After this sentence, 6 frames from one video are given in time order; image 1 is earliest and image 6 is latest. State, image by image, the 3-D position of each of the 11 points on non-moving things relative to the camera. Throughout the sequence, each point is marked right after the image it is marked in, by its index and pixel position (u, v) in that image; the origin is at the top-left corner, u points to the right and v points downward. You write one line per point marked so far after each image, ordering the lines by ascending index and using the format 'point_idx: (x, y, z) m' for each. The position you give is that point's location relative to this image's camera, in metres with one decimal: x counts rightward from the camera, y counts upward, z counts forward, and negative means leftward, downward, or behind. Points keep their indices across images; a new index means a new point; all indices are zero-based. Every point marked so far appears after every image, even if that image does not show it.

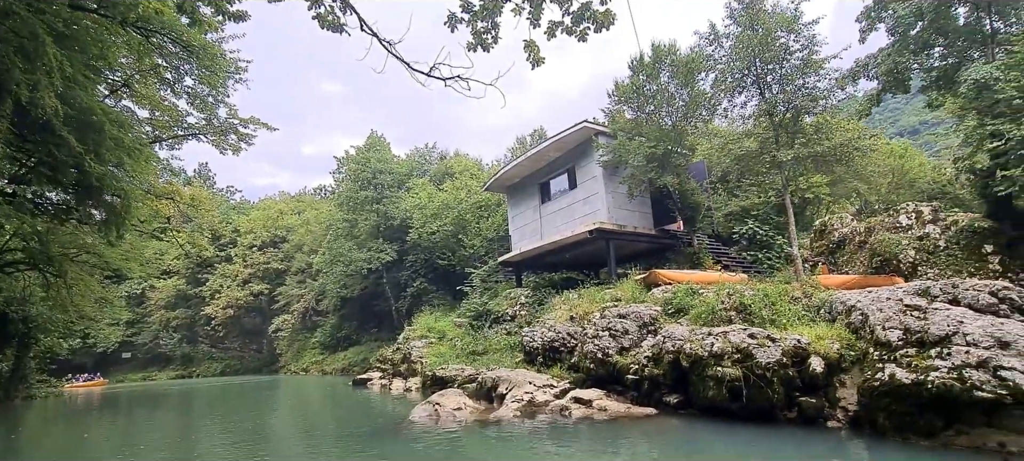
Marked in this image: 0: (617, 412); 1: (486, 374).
0: (+1.6, -2.8, +7.5) m
1: (-0.5, -2.9, +10.0) m
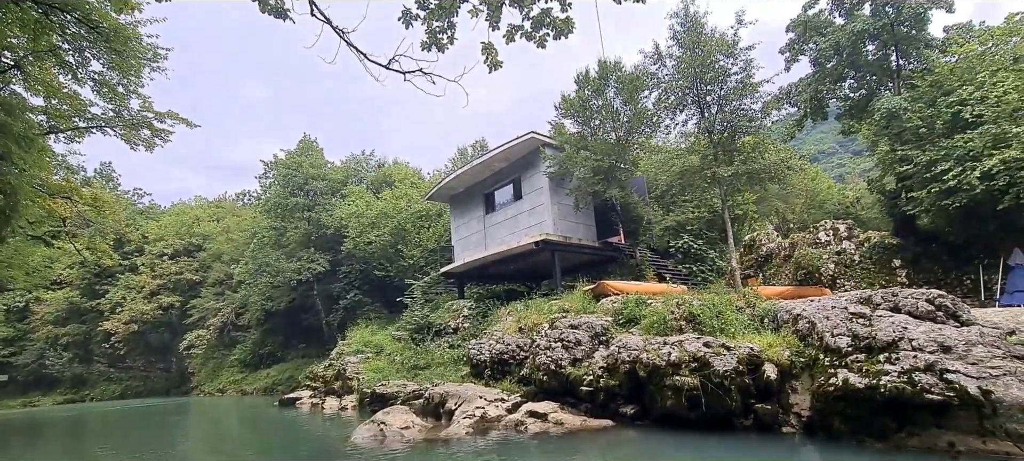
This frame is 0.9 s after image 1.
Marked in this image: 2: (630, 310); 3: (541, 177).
0: (+0.9, -2.9, +7.3) m
1: (-1.5, -3.1, +9.5) m
2: (+2.2, -1.4, +9.0) m
3: (+0.8, +1.5, +13.5) m
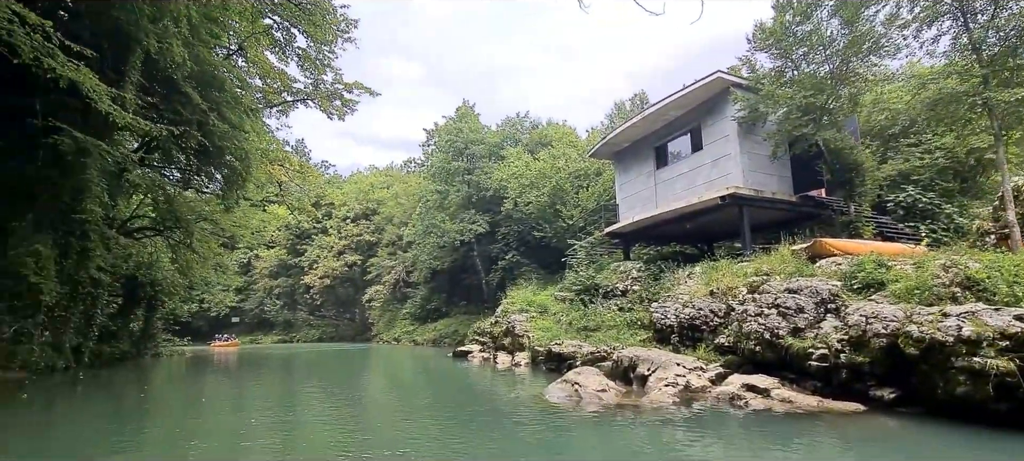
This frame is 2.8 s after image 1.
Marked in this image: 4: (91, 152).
0: (+3.7, -2.2, +6.2) m
1: (+1.9, -2.2, +9.0) m
2: (+5.4, -0.6, +7.4) m
3: (+5.2, +2.6, +11.9) m
4: (-6.8, +1.3, +8.0) m
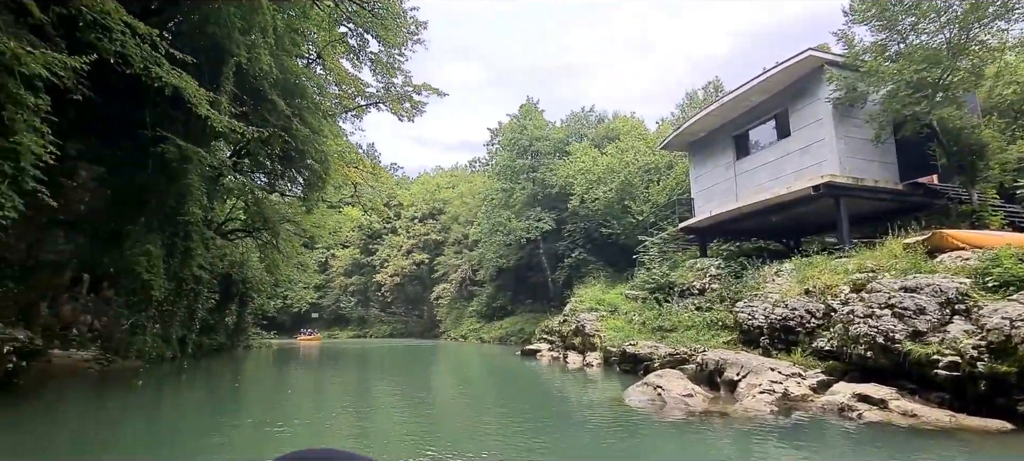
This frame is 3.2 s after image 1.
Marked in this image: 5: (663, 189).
0: (+4.7, -2.1, +5.4) m
1: (+3.2, -2.1, +8.4) m
2: (+6.4, -0.5, +6.3) m
3: (+6.8, +2.8, +10.8) m
4: (-5.6, +1.3, +8.5) m
5: (+6.0, +1.6, +19.6) m
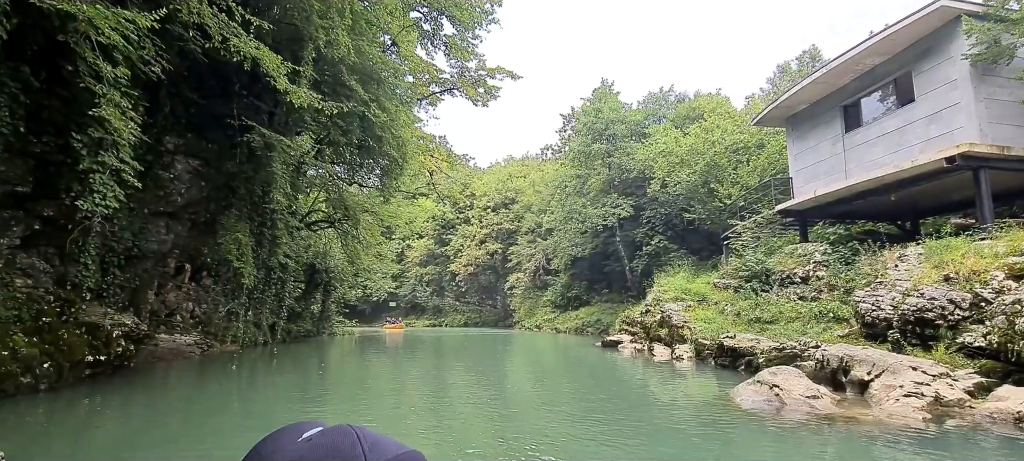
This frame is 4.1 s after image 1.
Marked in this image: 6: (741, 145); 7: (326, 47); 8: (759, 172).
0: (+5.6, -1.8, +4.2) m
1: (+4.6, -1.8, +7.4) m
2: (+7.4, -0.2, +4.9) m
3: (+8.4, +3.2, +9.2) m
4: (-4.2, +1.5, +8.7) m
5: (+8.9, +2.2, +18.0) m
6: (+8.9, +3.3, +19.2) m
7: (-3.3, +3.2, +8.6) m
8: (+9.0, +2.1, +17.9) m
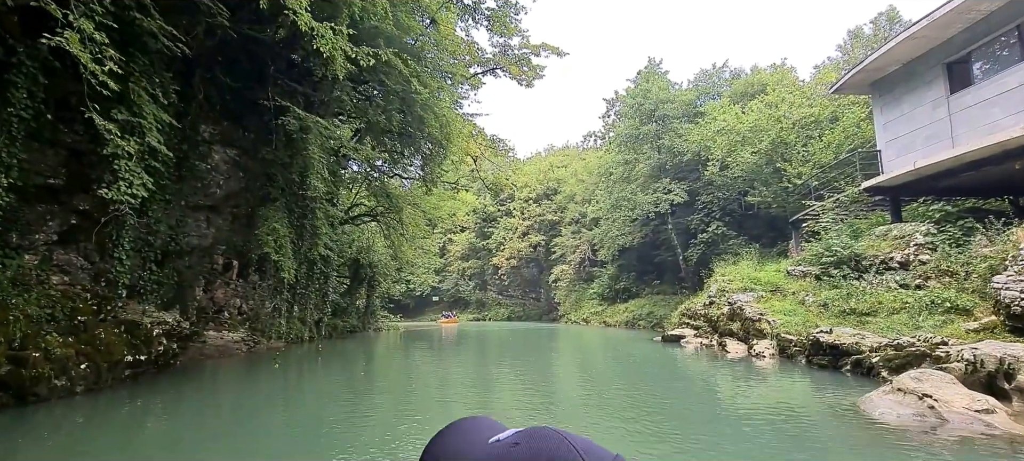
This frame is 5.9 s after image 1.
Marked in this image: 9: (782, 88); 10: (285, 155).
0: (+6.2, -1.5, +2.8) m
1: (+5.5, -1.4, +6.0) m
2: (+8.0, +0.2, +3.3) m
3: (+9.3, +3.7, +7.5) m
4: (-3.3, +1.6, +7.9) m
5: (+10.4, +2.8, +16.2) m
6: (+10.6, +3.9, +17.4) m
7: (-2.4, +3.4, +7.8) m
8: (+10.6, +2.7, +16.1) m
9: (+10.8, +5.7, +19.7) m
10: (-3.8, +1.3, +8.3) m
